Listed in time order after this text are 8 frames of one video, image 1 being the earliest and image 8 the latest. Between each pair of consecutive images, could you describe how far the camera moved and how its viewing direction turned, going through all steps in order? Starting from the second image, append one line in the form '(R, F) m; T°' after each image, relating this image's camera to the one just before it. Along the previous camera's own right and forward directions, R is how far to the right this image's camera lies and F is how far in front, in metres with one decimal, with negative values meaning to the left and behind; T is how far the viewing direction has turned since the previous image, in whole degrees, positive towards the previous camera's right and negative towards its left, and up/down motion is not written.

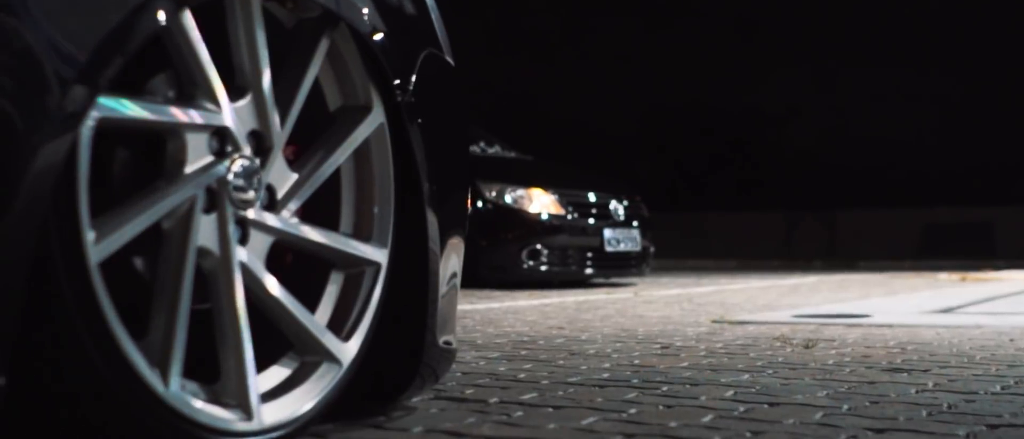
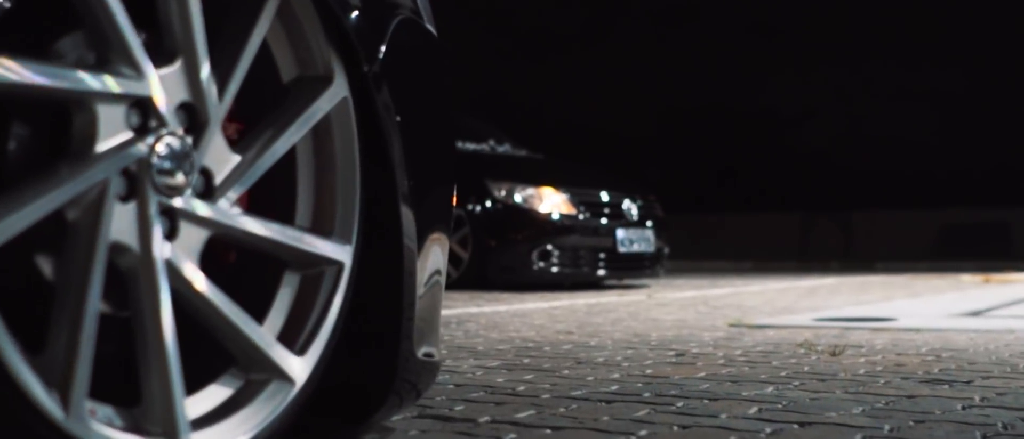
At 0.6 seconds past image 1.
(0.0, +0.4) m; 0°
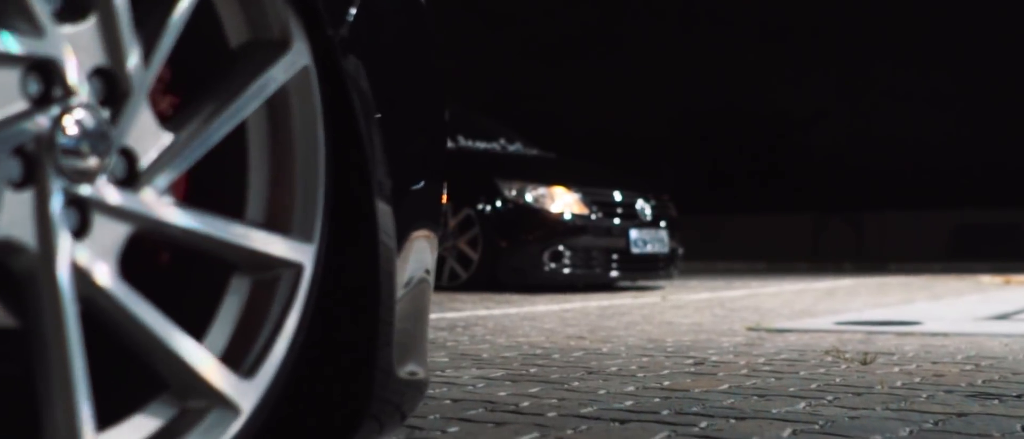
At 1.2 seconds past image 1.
(0.0, +0.4) m; 0°
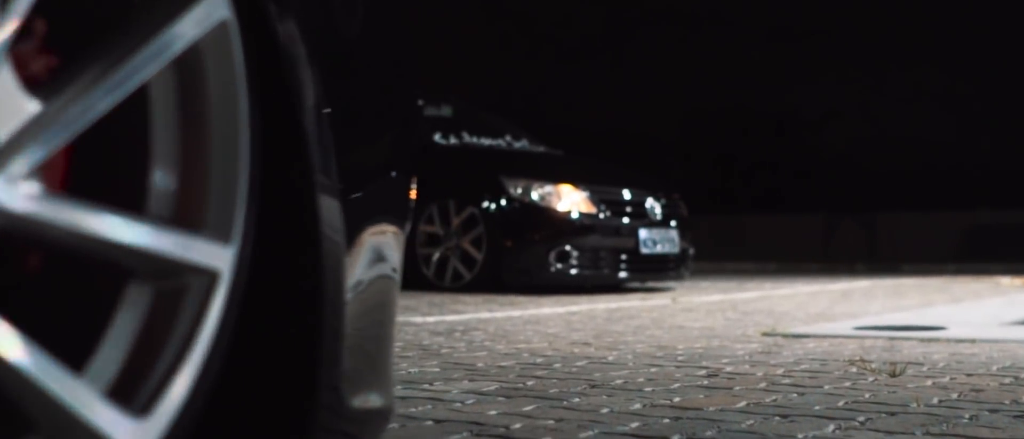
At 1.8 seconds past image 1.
(0.0, +0.4) m; 0°
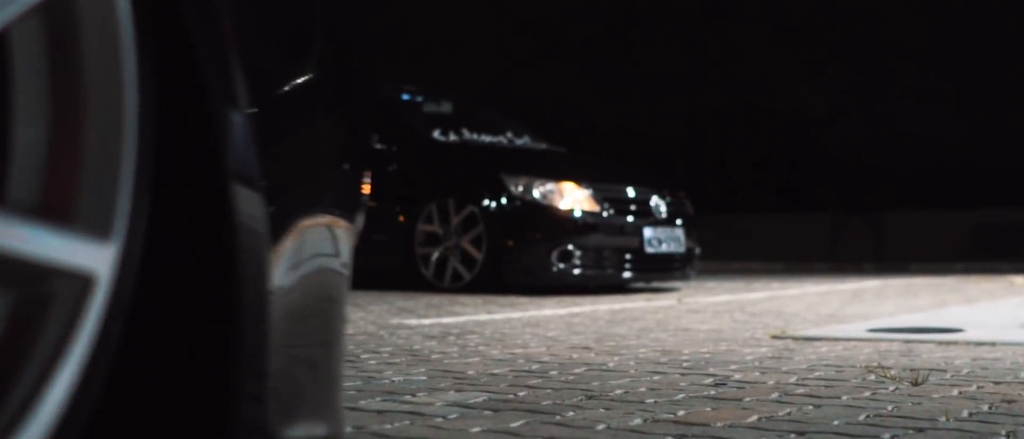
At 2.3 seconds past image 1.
(0.0, +0.3) m; 0°
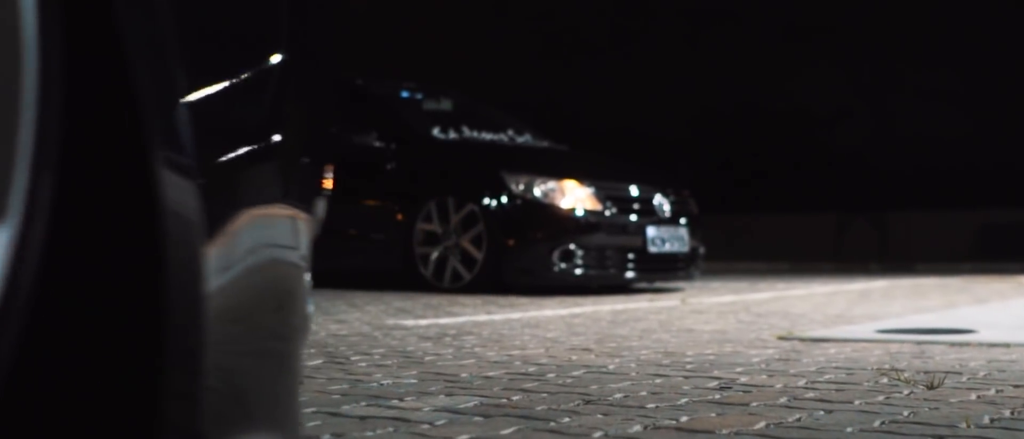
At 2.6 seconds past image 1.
(0.0, +0.2) m; 0°
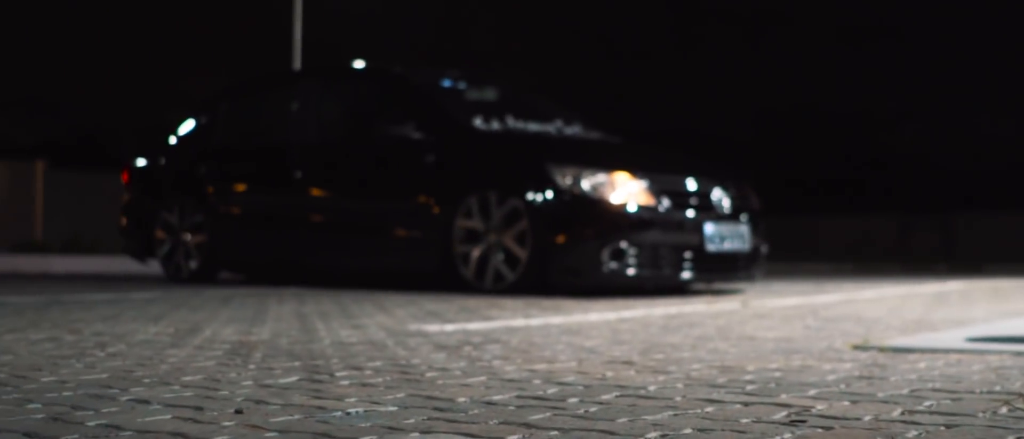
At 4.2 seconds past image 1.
(+0.1, +0.9) m; -2°
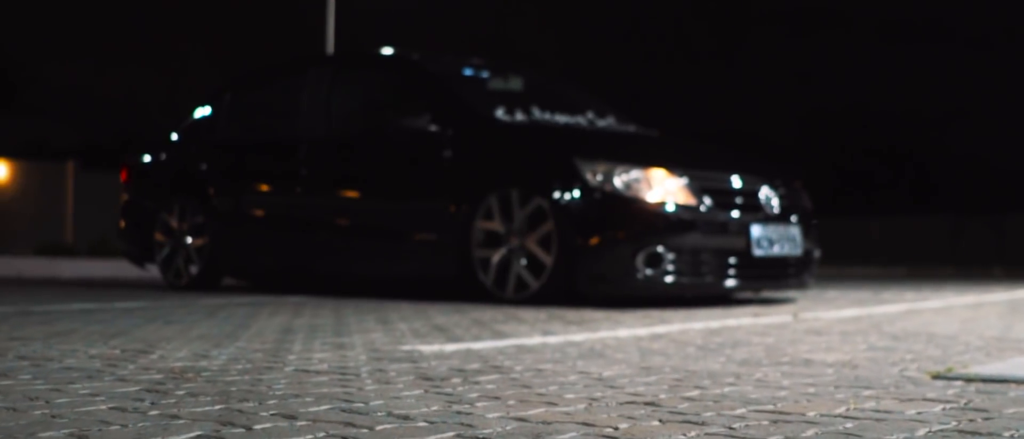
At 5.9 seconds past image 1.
(+0.1, +1.0) m; -1°
